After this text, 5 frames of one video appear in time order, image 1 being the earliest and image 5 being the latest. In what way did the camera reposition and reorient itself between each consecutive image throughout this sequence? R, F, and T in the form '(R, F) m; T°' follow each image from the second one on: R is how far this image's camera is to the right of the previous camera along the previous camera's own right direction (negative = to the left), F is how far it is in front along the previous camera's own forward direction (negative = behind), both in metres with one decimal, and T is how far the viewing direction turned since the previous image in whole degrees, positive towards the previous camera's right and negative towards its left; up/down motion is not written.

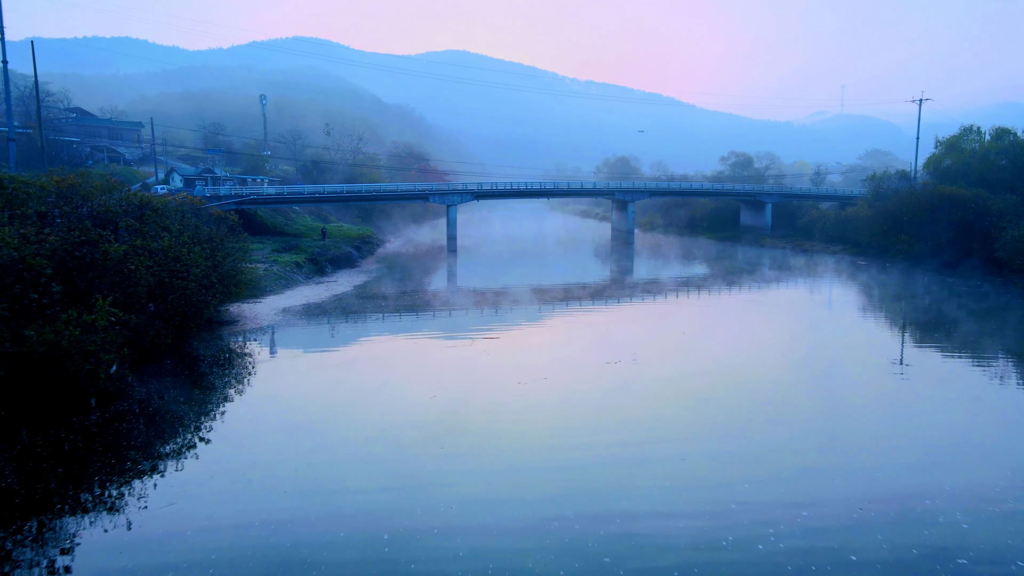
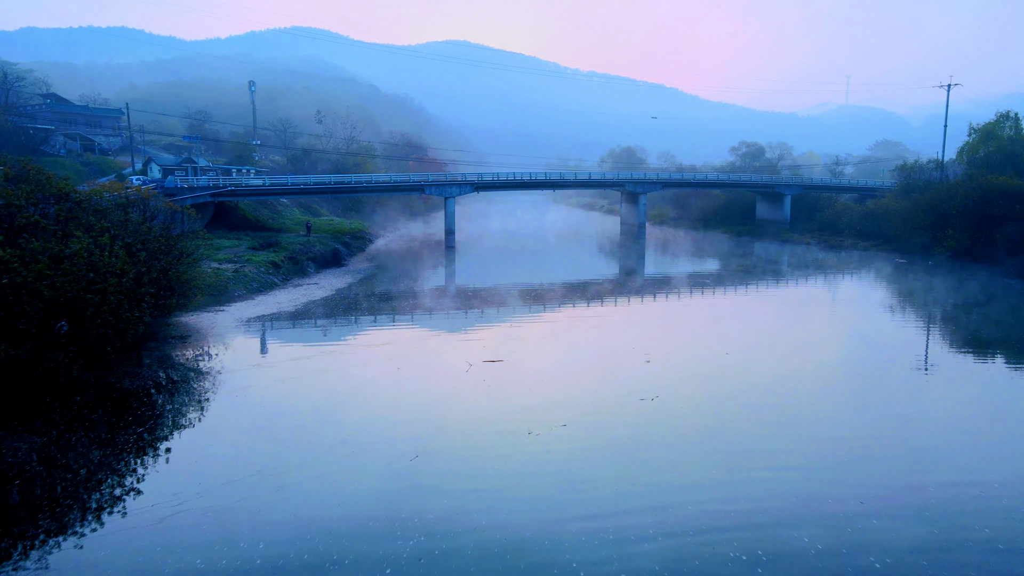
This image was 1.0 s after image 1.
(-0.1, +4.0) m; 0°
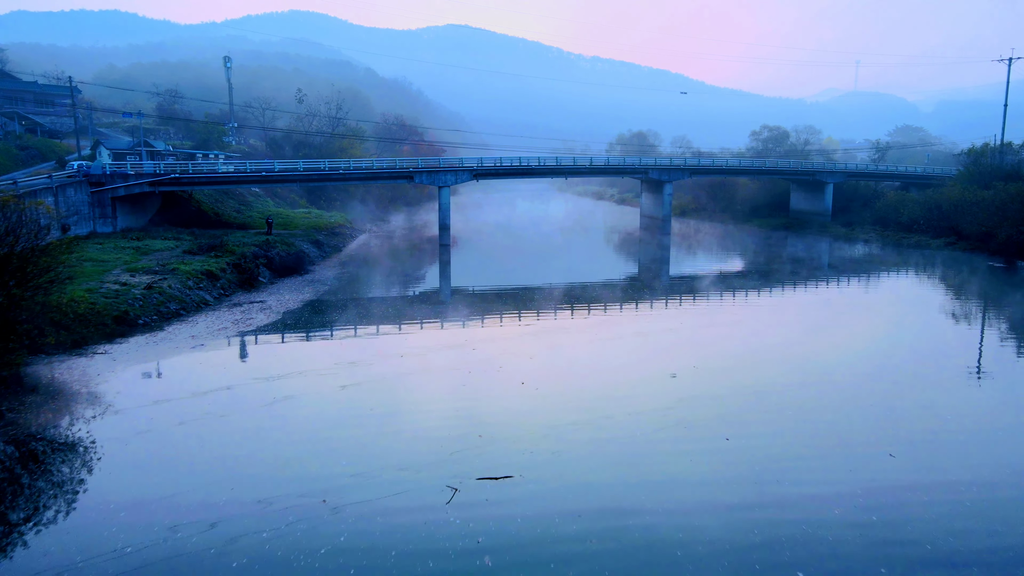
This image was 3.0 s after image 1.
(-0.2, +7.5) m; 0°
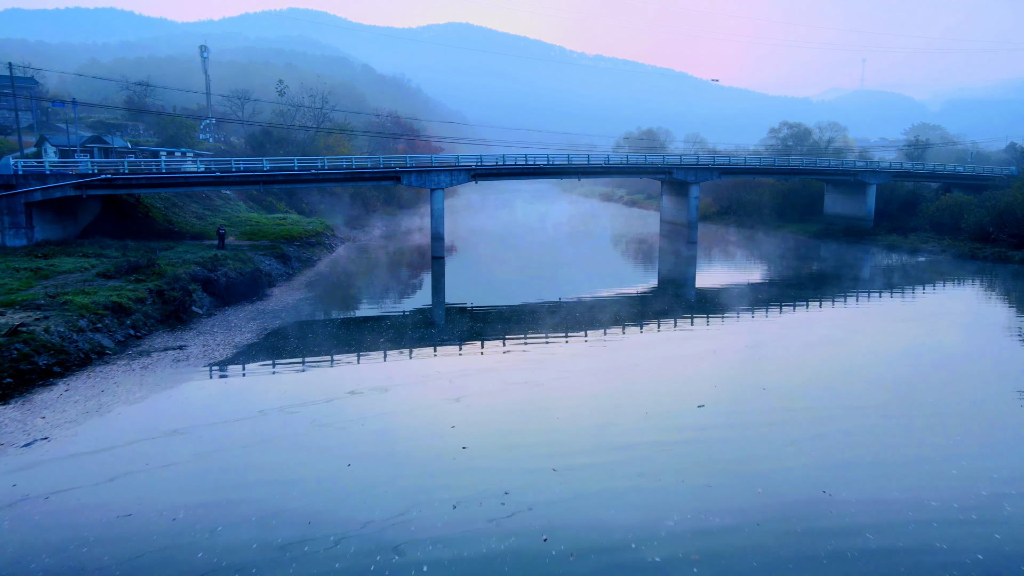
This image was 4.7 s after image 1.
(-0.2, +6.1) m; 0°
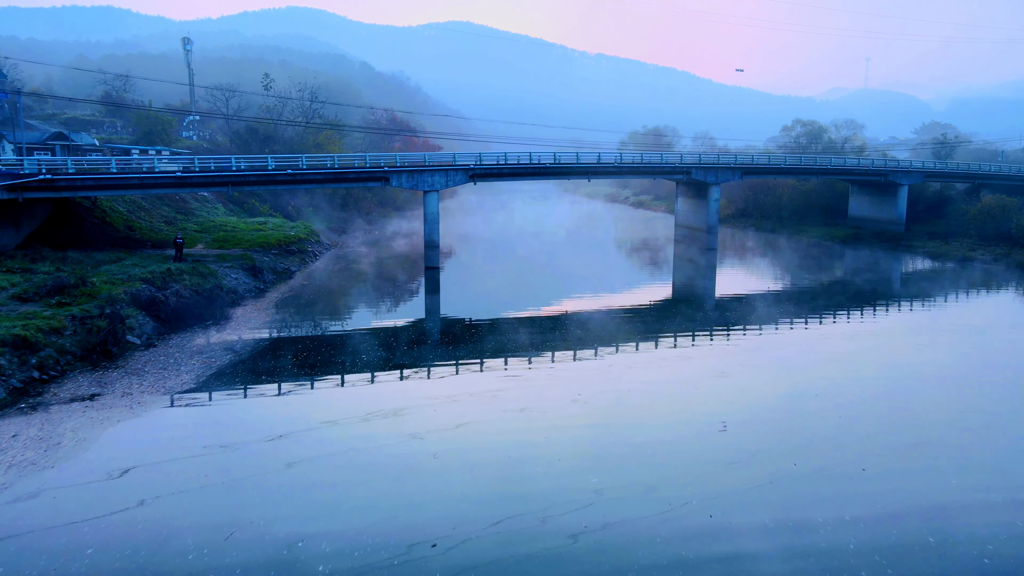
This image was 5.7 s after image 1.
(-0.1, +3.8) m; 0°
